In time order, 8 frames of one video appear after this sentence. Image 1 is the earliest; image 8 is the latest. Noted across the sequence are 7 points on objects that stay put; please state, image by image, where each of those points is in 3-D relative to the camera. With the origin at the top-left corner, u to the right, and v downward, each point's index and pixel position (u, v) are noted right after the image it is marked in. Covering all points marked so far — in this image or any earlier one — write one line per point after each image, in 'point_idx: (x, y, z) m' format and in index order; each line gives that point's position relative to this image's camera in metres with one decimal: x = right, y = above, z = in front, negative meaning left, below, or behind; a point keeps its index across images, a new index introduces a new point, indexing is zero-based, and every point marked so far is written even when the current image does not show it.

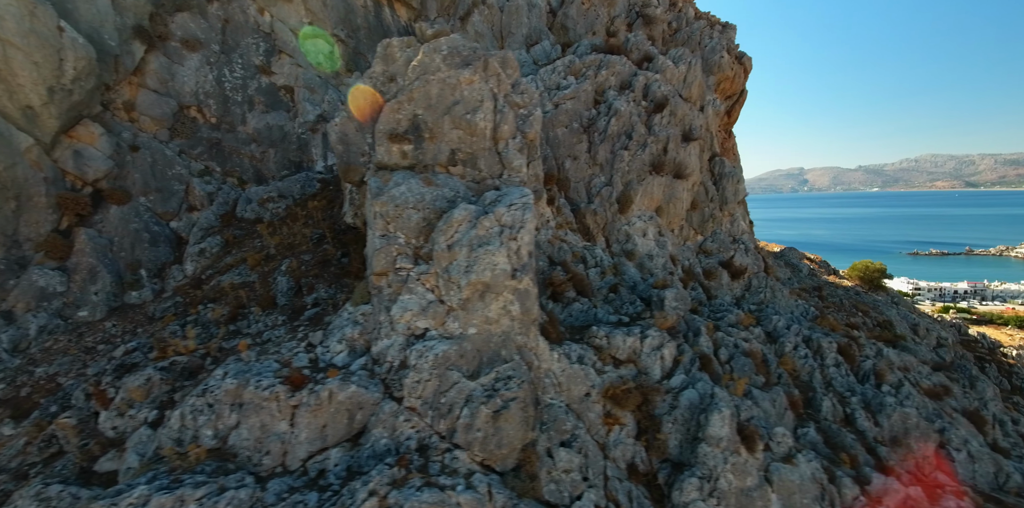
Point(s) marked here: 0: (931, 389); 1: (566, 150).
0: (+16.3, -5.4, +17.2) m
1: (+2.4, +4.5, +19.0) m
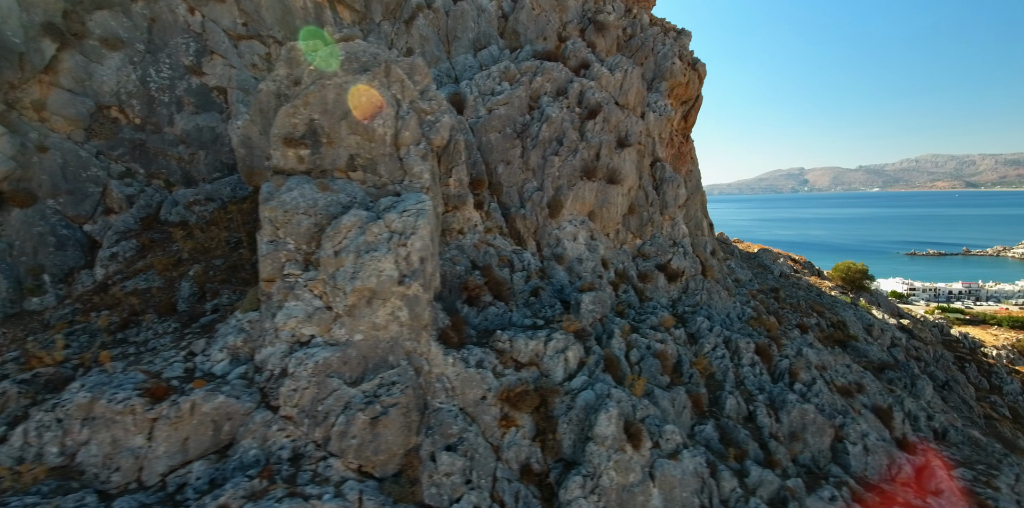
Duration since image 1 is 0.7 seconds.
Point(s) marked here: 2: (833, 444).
0: (+13.5, -5.5, +18.2) m
1: (-0.6, +4.3, +19.2) m
2: (+10.2, -6.2, +14.6) m
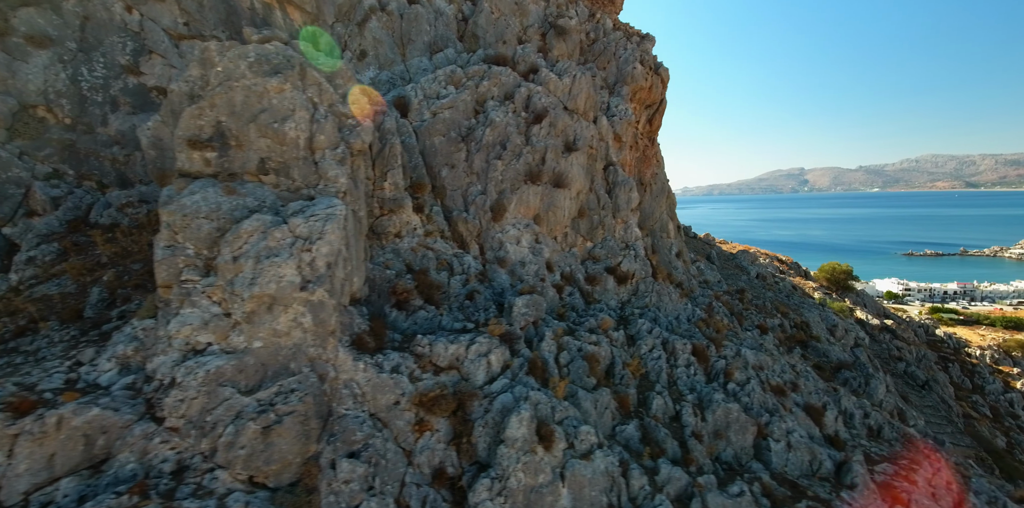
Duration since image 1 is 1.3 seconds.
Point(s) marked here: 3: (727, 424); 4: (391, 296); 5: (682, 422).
0: (+11.1, -5.6, +18.7) m
1: (-3.0, +4.1, +19.2) m
2: (+8.0, -6.3, +15.0) m
3: (+6.9, -5.5, +14.4) m
4: (-3.7, -1.3, +13.5) m
5: (+5.3, -5.3, +14.1) m
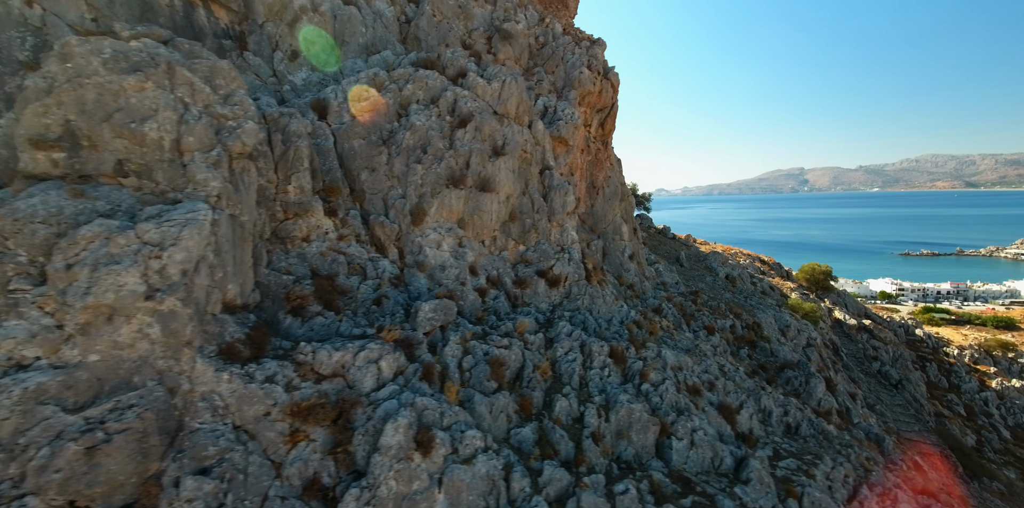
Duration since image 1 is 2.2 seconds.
0: (+7.8, -5.7, +19.2) m
1: (-6.4, +3.9, +18.9) m
2: (+4.9, -6.4, +15.3) m
3: (+3.8, -5.6, +14.6) m
4: (-6.7, -1.4, +13.1) m
5: (+2.2, -5.4, +14.2) m
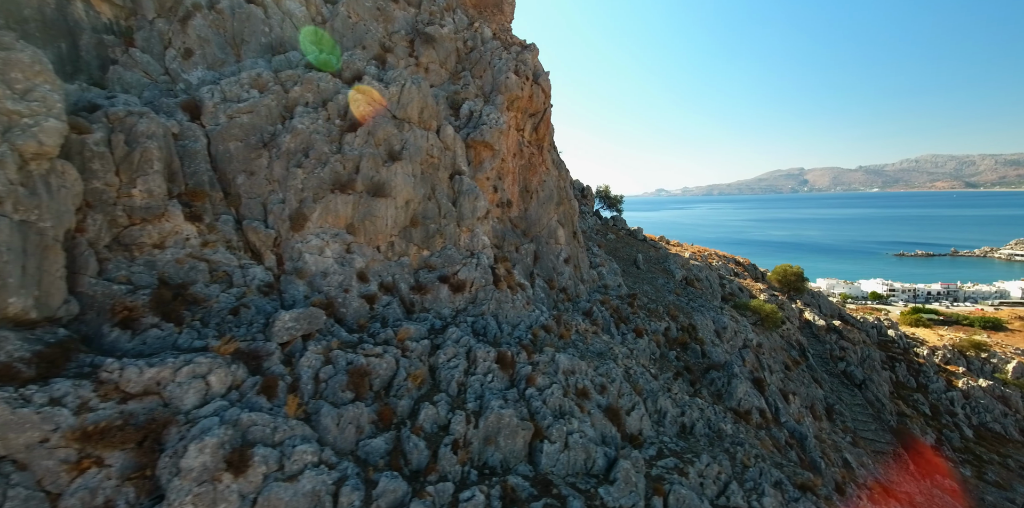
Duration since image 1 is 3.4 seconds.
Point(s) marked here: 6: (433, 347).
0: (+3.1, -5.9, +19.3) m
1: (-11.2, +3.6, +18.0) m
2: (+0.5, -6.5, +15.1) m
3: (-0.5, -5.8, +14.4) m
4: (-10.9, -1.7, +12.1) m
5: (-2.1, -5.6, +13.9) m
6: (-3.2, -3.7, +17.6) m
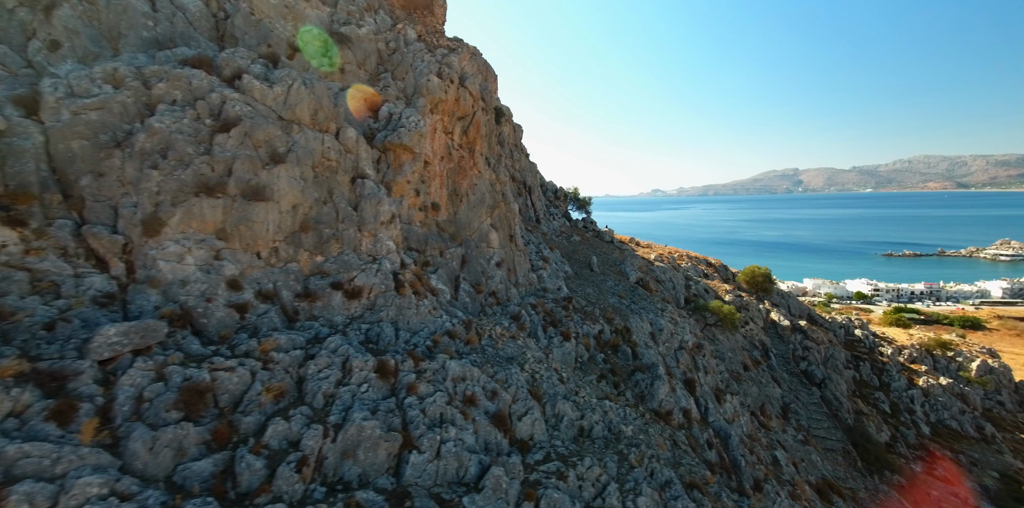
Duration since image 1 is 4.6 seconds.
0: (-1.8, -6.0, +18.9) m
1: (-16.0, +3.3, +16.5) m
2: (-4.0, -6.6, +14.5) m
3: (-4.9, -5.9, +13.7) m
4: (-15.2, -1.9, +10.6) m
5: (-6.4, -5.7, +13.0) m
6: (-7.9, -3.9, +16.7) m
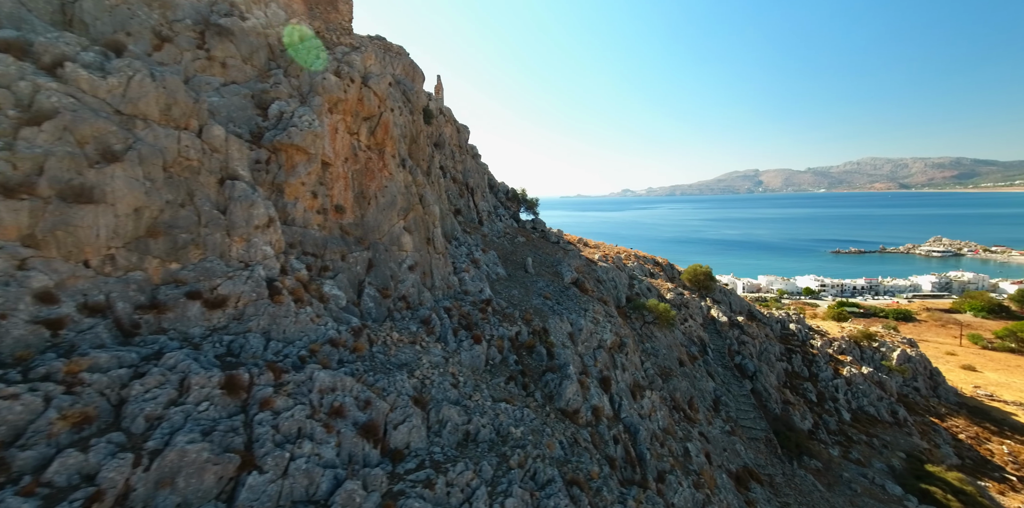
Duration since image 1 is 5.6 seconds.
0: (-7.4, -6.2, +18.0) m
1: (-21.4, +2.9, +13.9) m
2: (-9.1, -6.8, +13.4) m
3: (-10.0, -6.1, +12.5) m
4: (-19.8, -2.3, +8.1) m
5: (-11.4, -6.0, +11.6) m
6: (-13.3, -4.2, +15.1) m
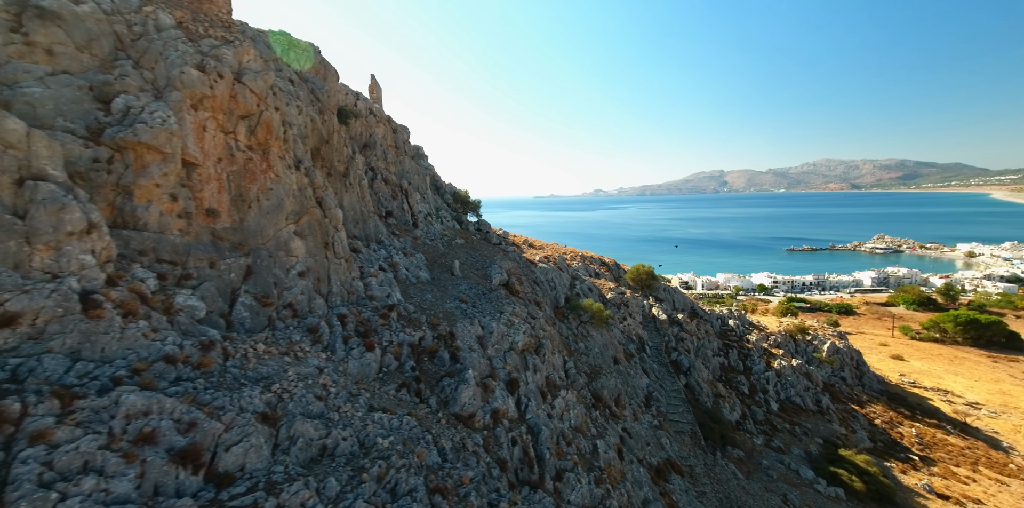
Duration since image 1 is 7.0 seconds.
0: (-14.2, -6.5, +15.9) m
1: (-27.8, +2.3, +10.3) m
2: (-15.3, -7.1, +11.2) m
3: (-16.1, -6.4, +10.2) m
4: (-25.4, -2.7, +4.7) m
5: (-17.4, -6.3, +9.1) m
6: (-19.7, -4.6, +12.4) m
